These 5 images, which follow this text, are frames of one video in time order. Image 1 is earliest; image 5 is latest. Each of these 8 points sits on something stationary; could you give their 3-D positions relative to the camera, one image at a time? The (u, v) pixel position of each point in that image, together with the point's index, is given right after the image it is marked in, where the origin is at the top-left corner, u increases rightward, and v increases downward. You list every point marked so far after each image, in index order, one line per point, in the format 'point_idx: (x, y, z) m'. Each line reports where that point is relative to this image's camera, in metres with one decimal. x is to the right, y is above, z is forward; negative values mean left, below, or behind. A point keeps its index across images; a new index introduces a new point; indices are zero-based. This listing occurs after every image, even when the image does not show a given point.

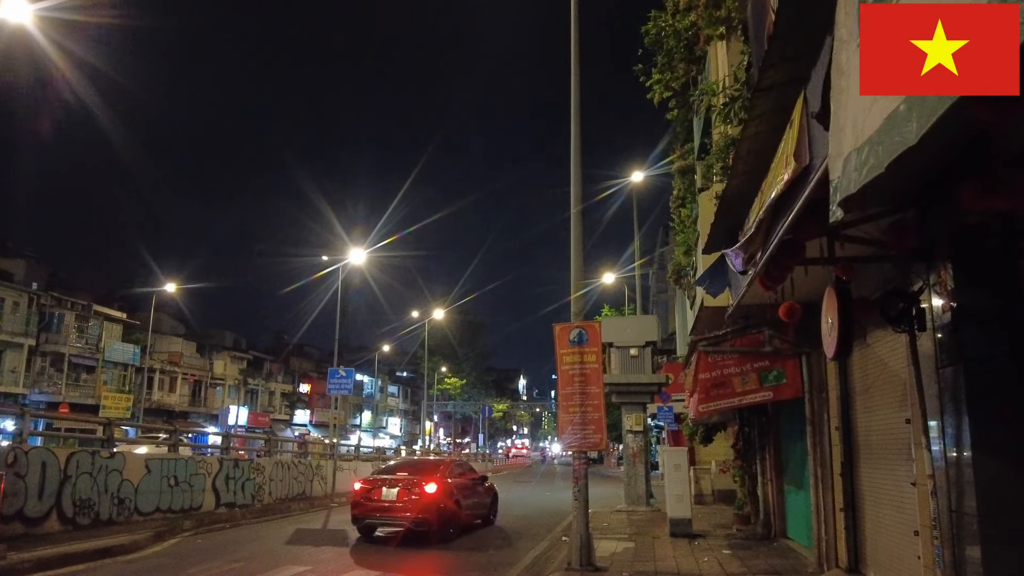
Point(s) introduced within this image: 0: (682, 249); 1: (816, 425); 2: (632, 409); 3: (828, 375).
0: (+3.4, +0.8, +14.7) m
1: (+4.0, -1.8, +9.5) m
2: (+3.2, -3.2, +19.1) m
3: (+4.0, -1.1, +9.2) m
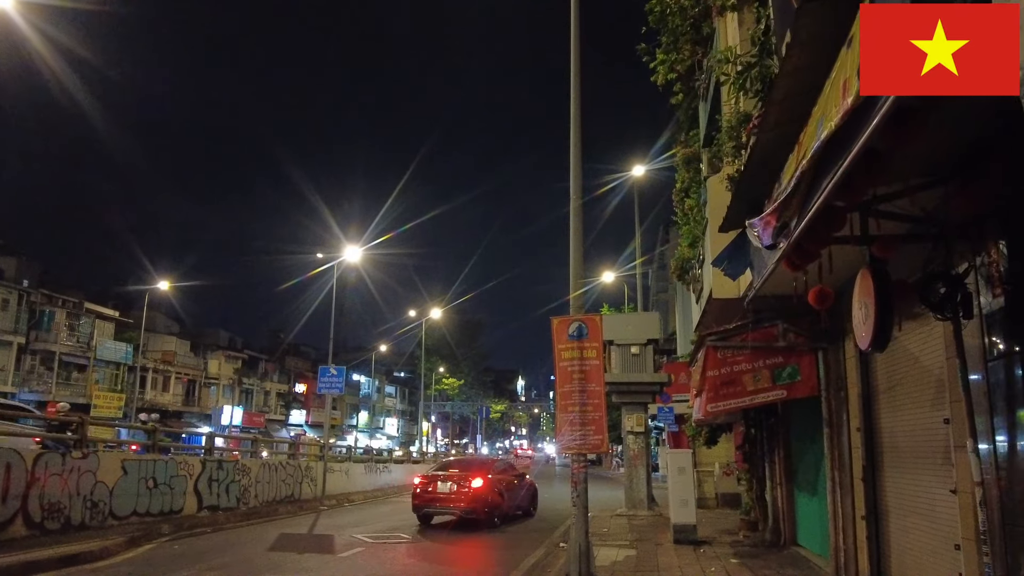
0: (+3.4, +0.9, +14.0) m
1: (+3.9, -1.7, +8.8) m
2: (+3.1, -3.1, +18.4) m
3: (+3.9, -1.0, +8.5) m
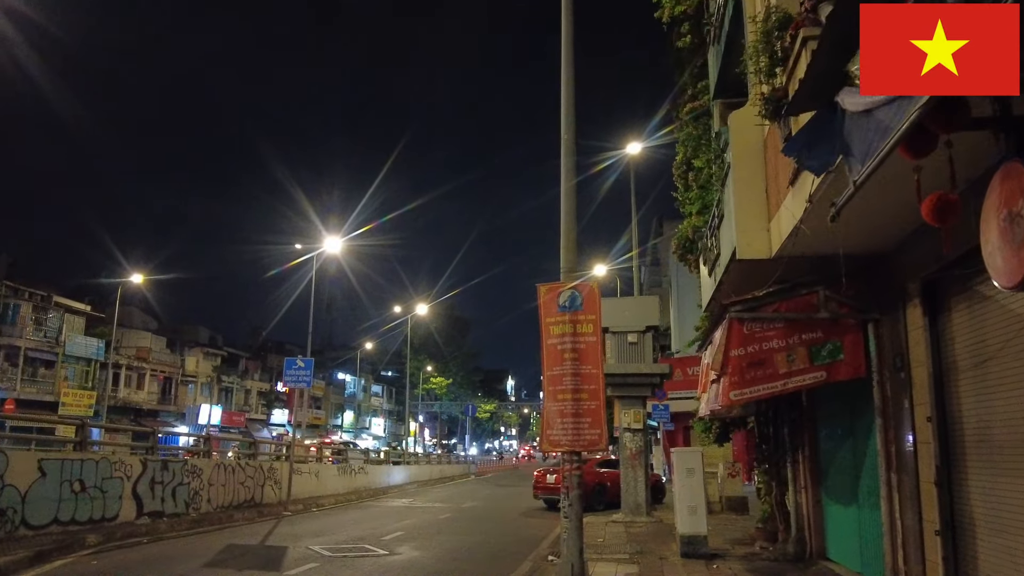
0: (+3.1, +1.3, +12.2) m
1: (+3.7, -1.2, +7.1) m
2: (+2.7, -2.6, +16.6) m
3: (+3.7, -0.5, +6.7) m
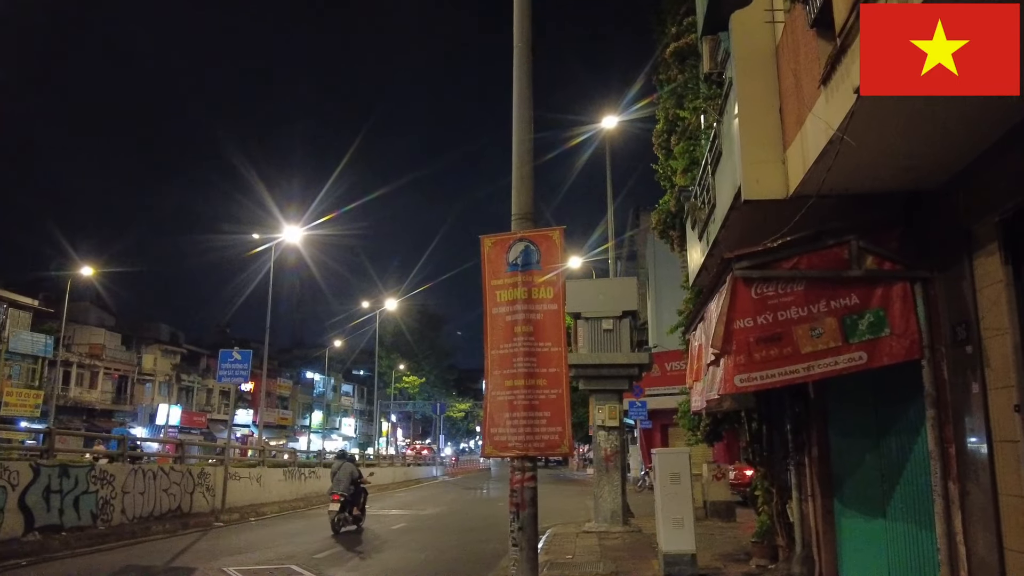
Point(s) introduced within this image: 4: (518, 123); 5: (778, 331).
0: (+2.4, +1.7, +10.4) m
1: (+3.2, -0.8, +5.3) m
2: (+1.9, -2.3, +14.8) m
3: (+3.2, -0.1, +4.9) m
4: (+0.1, +1.5, +6.9) m
5: (+2.0, -0.3, +5.7) m
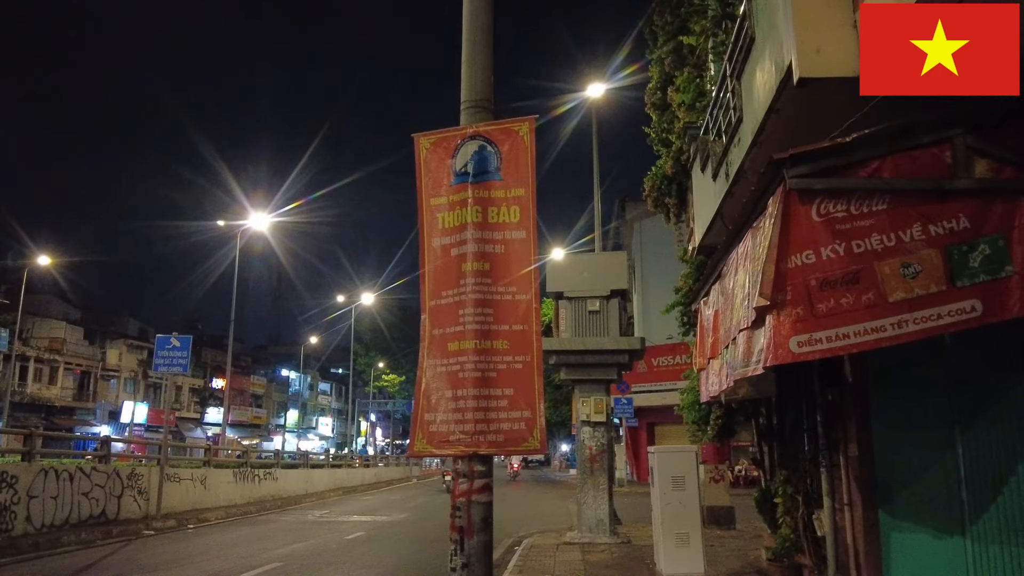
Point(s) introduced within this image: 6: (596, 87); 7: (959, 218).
0: (+2.0, +2.1, +8.6) m
1: (+2.9, -0.4, +3.5) m
2: (+1.4, -1.8, +13.0) m
3: (+2.9, +0.3, +3.1) m
4: (-0.2, +1.9, +5.0) m
5: (+1.8, +0.1, +3.9) m
6: (+2.2, +5.2, +18.8) m
7: (+2.3, +0.4, +3.8) m
